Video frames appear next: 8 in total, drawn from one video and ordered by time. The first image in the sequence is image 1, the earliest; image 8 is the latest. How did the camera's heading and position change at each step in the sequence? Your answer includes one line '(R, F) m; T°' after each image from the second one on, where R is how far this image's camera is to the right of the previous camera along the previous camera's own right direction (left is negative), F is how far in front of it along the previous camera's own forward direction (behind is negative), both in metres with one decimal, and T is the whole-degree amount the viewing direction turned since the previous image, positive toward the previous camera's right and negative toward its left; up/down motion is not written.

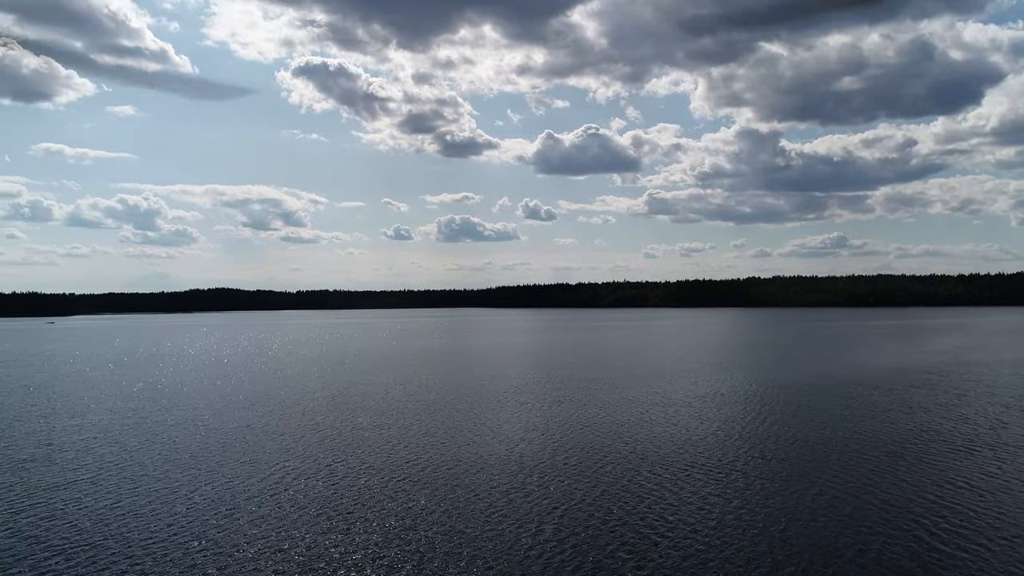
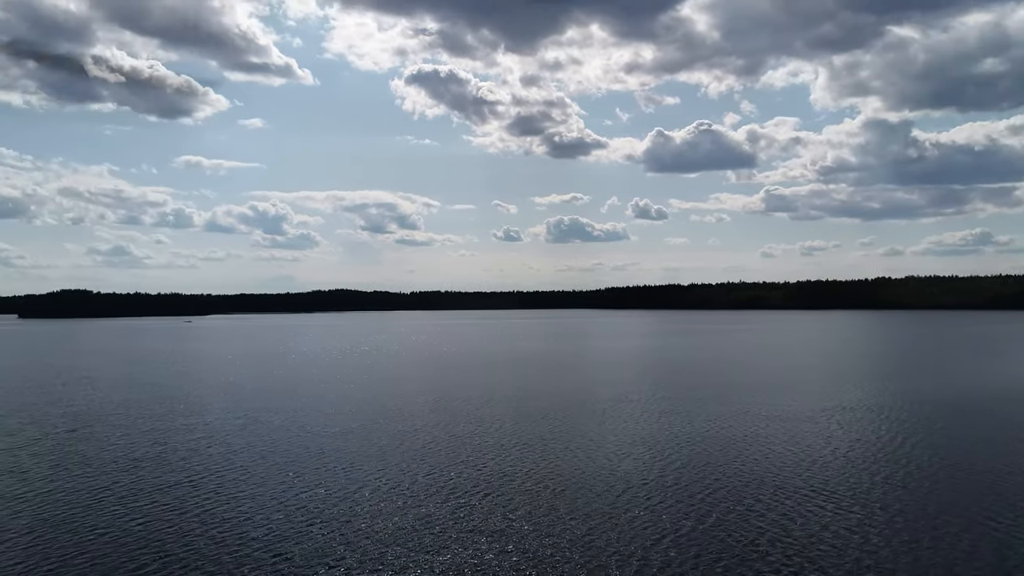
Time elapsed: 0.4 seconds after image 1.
(+1.4, +1.1) m; -9°
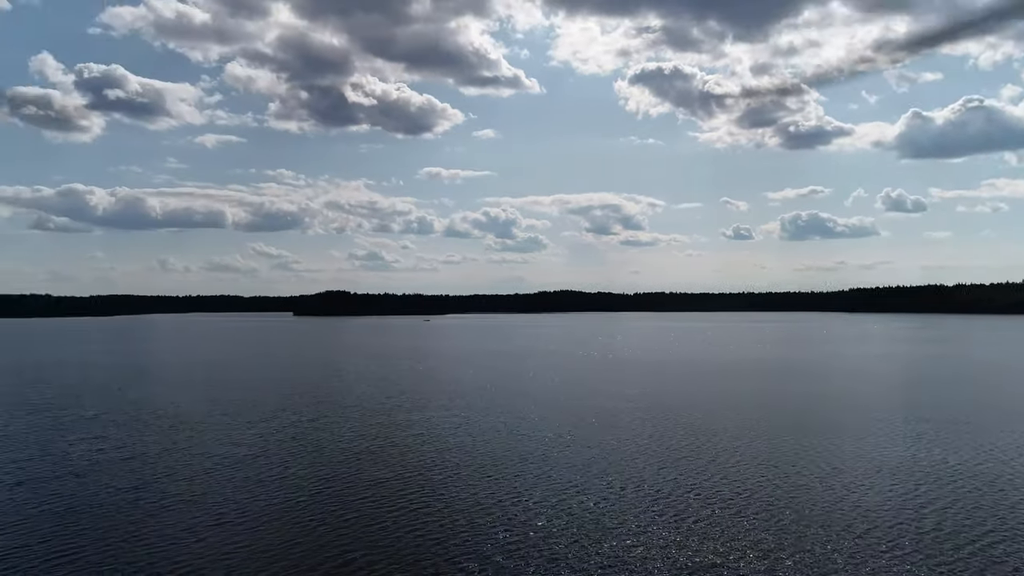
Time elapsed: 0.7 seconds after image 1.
(+0.6, +2.4) m; -19°
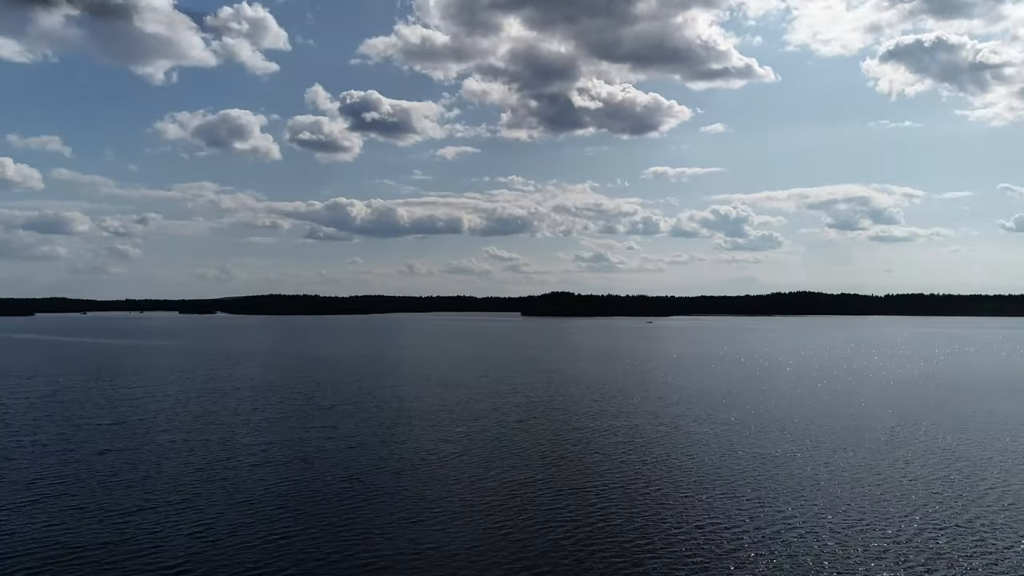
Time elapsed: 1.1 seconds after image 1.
(+1.1, +1.8) m; -19°
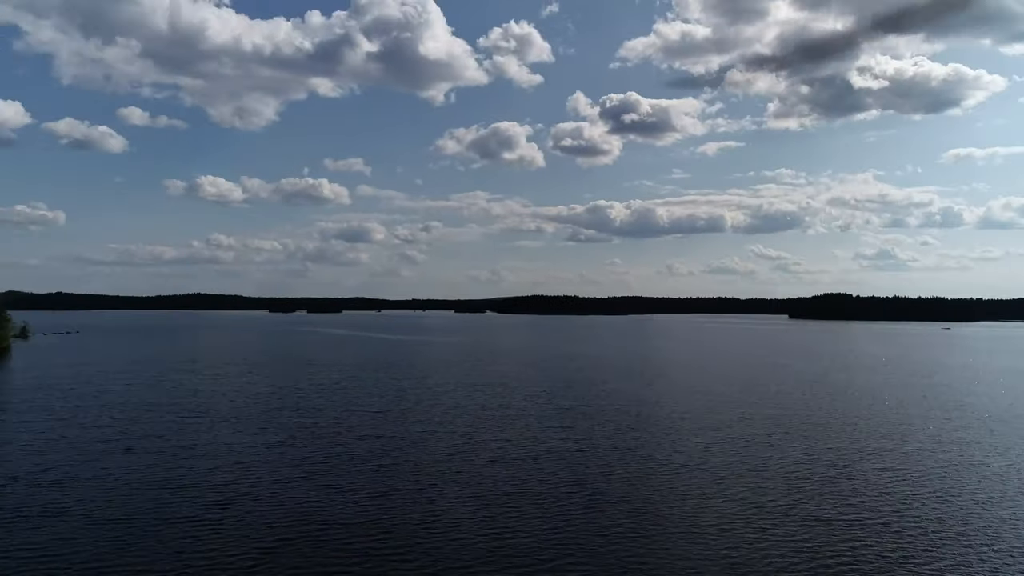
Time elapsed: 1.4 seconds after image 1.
(+1.1, +0.9) m; -21°
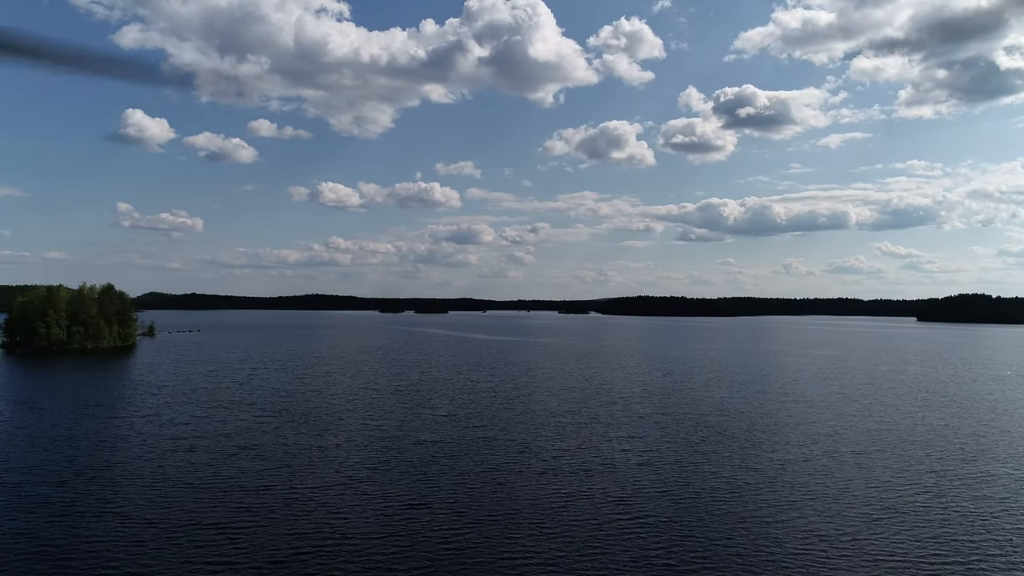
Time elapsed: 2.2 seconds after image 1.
(+2.6, +1.9) m; -9°
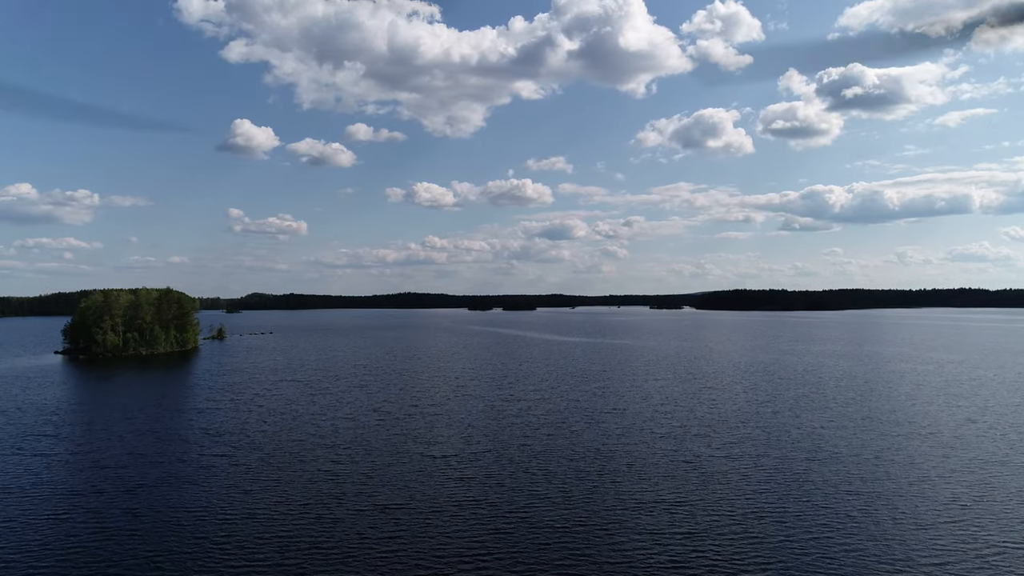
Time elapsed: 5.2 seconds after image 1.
(+4.7, +11.3) m; -8°
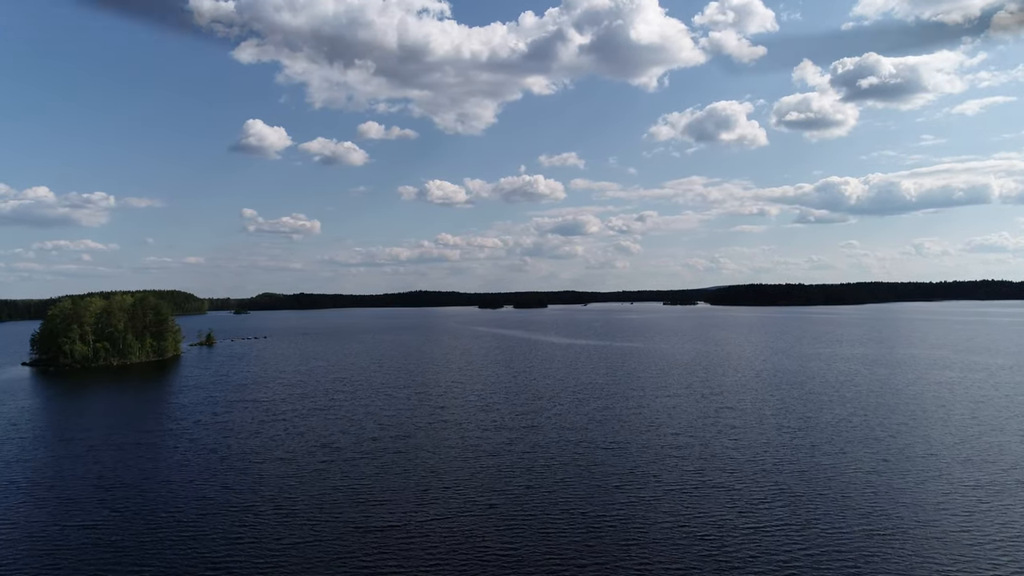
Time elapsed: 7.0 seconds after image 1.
(+2.4, +9.3) m; -1°
